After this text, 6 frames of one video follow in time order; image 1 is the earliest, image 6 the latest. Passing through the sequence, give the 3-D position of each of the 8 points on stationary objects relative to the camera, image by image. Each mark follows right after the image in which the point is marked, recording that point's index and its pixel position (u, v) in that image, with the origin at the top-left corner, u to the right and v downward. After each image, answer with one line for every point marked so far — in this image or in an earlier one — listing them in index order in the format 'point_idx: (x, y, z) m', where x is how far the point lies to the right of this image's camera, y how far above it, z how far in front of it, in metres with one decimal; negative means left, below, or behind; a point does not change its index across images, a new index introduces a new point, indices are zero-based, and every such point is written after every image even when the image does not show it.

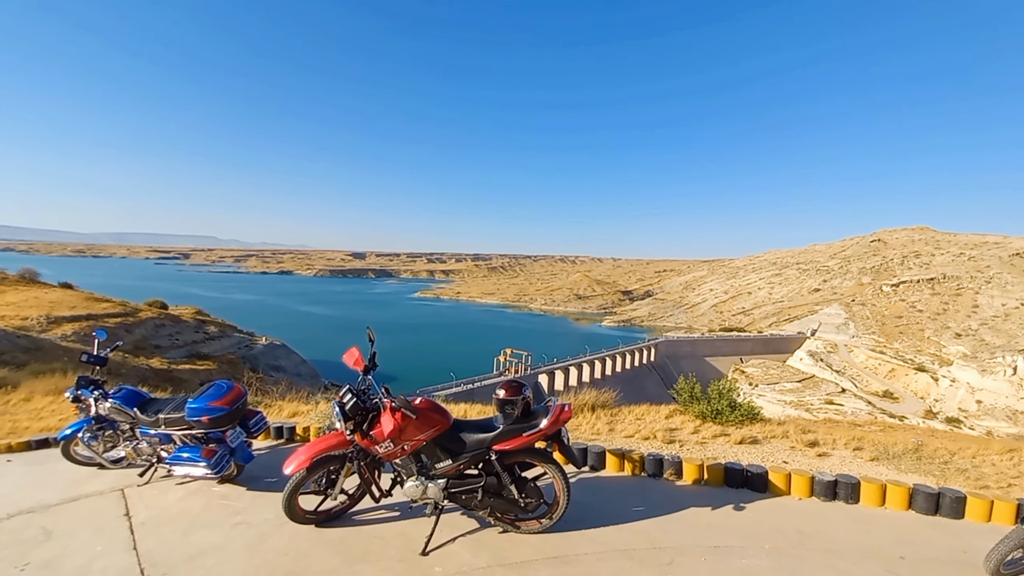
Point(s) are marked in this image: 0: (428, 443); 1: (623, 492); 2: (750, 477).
0: (-0.7, -1.2, +3.9) m
1: (+1.1, -2.0, +4.8) m
2: (+2.4, -1.9, +4.9) m
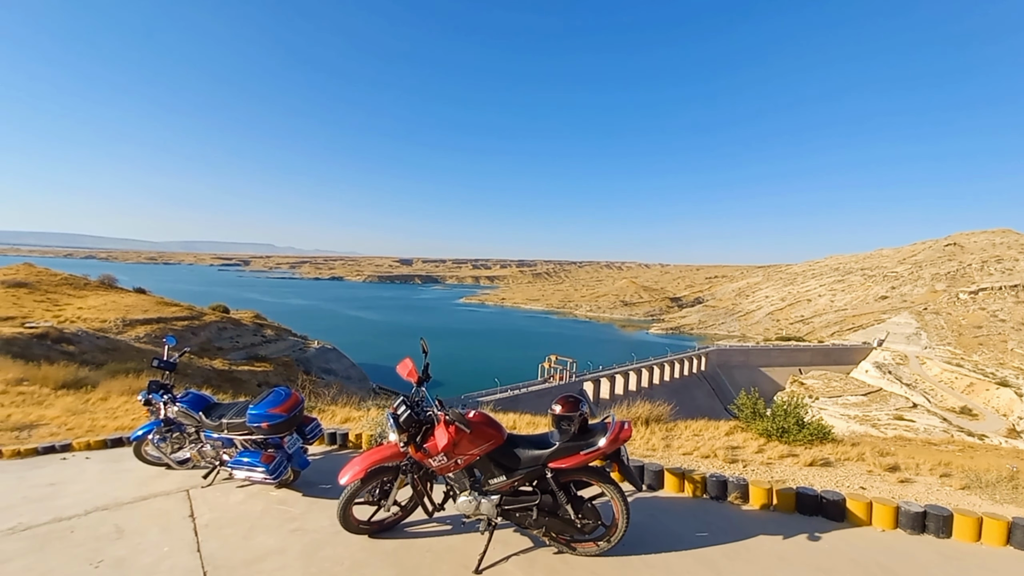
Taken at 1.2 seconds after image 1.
0: (-0.2, -1.3, +3.8) m
1: (+1.6, -2.1, +4.5) m
2: (+2.9, -2.0, +4.6) m
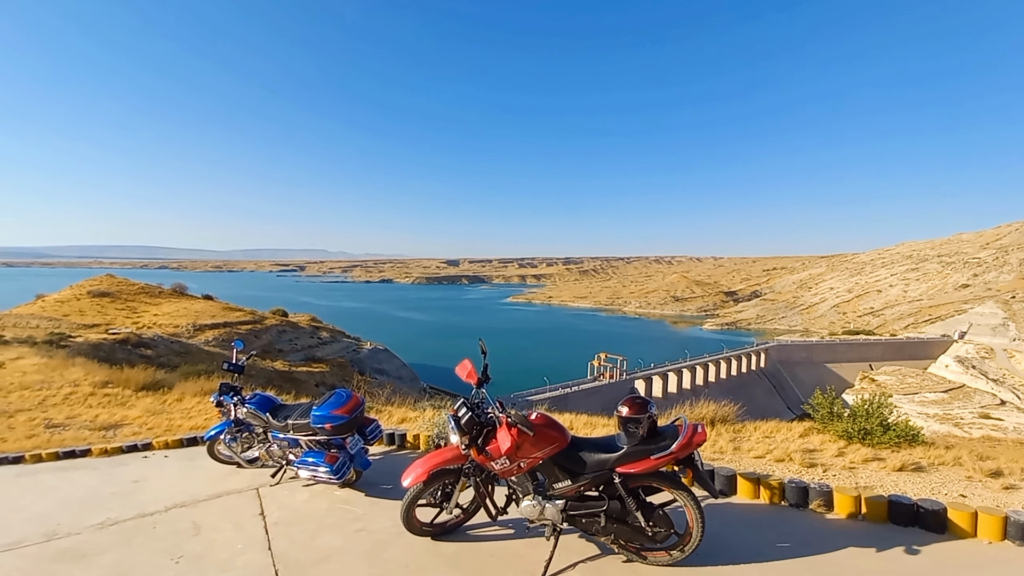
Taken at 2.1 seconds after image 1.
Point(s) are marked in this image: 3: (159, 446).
0: (+0.2, -1.3, +3.7) m
1: (+2.1, -2.0, +4.2) m
2: (+3.5, -1.9, +4.2) m
3: (-5.0, -2.2, +7.0) m
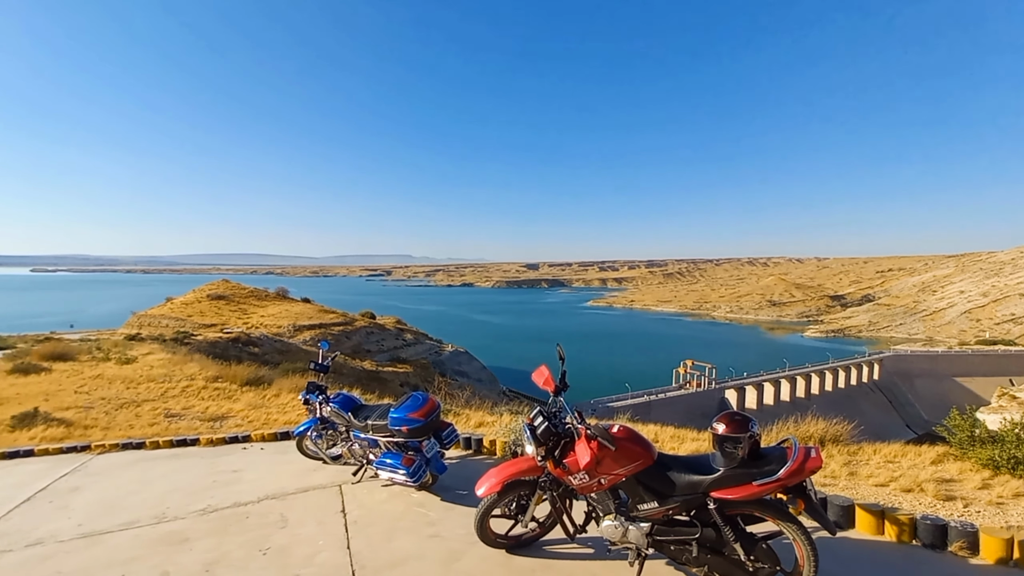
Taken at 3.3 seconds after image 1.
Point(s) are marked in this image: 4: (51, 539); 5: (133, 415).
0: (+0.8, -1.3, +3.4) m
1: (+2.7, -2.0, +3.6) m
2: (+4.0, -1.9, +3.3) m
3: (-3.9, -2.3, +7.4) m
4: (-4.4, -2.4, +4.7) m
5: (-7.0, -2.3, +9.0) m
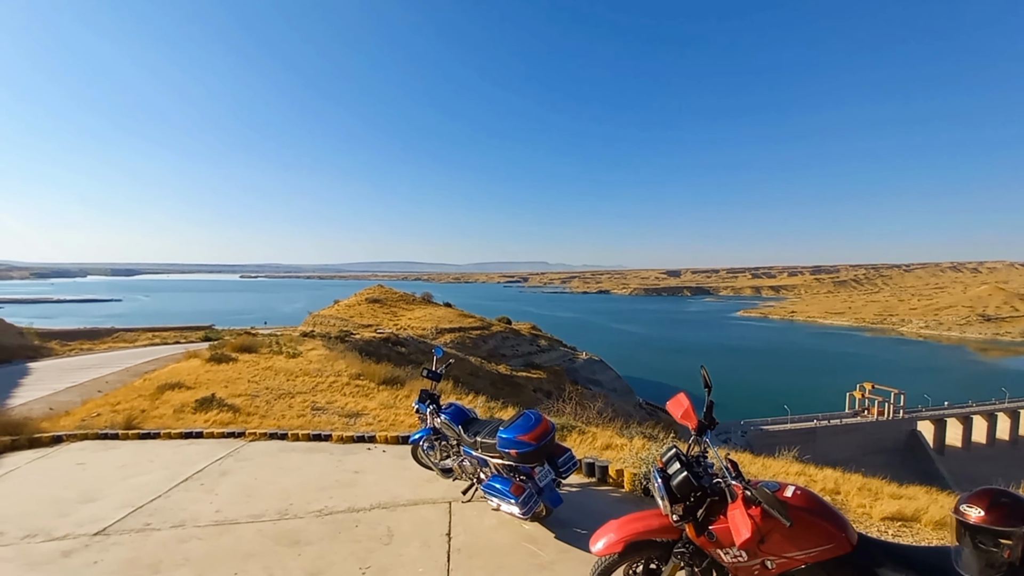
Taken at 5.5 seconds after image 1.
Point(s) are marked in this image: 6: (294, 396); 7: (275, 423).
0: (+1.4, -1.3, +2.3) m
1: (+3.3, -2.1, +2.0) m
2: (+4.5, -1.9, +1.4) m
3: (-2.0, -2.3, +7.5) m
4: (-3.2, -2.4, +5.0) m
5: (-4.5, -2.4, +9.9) m
6: (-4.7, -2.3, +10.6) m
7: (-4.2, -2.4, +8.6) m
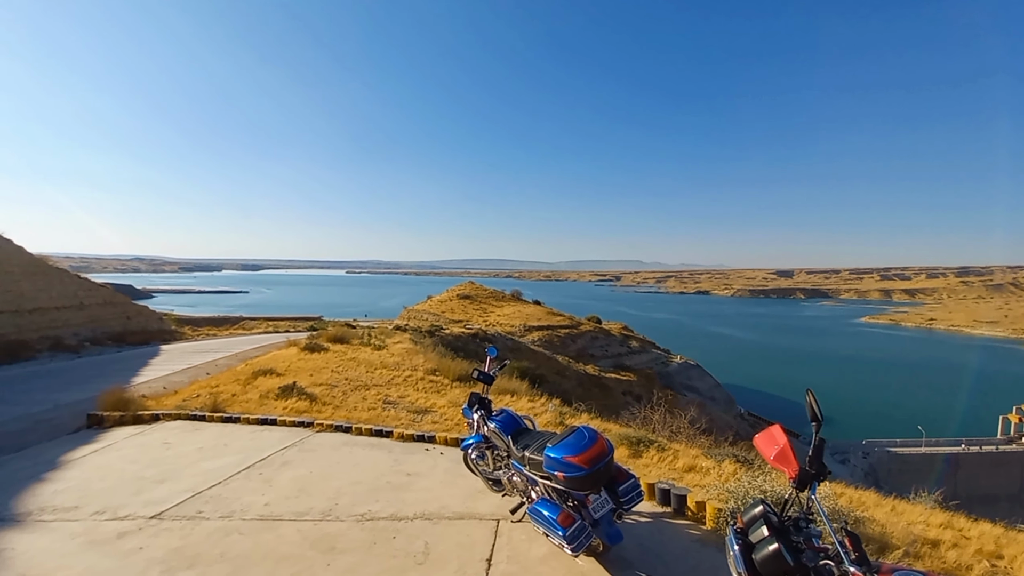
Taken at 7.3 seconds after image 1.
0: (+1.4, -1.3, +1.4) m
1: (+3.2, -2.1, +0.7) m
2: (+4.2, -2.0, -0.1) m
3: (-1.0, -2.2, +7.1) m
4: (-2.7, -2.3, +4.9) m
5: (-3.1, -2.2, +9.9) m
6: (-3.1, -2.2, +10.7) m
7: (-2.9, -2.2, +8.7) m
